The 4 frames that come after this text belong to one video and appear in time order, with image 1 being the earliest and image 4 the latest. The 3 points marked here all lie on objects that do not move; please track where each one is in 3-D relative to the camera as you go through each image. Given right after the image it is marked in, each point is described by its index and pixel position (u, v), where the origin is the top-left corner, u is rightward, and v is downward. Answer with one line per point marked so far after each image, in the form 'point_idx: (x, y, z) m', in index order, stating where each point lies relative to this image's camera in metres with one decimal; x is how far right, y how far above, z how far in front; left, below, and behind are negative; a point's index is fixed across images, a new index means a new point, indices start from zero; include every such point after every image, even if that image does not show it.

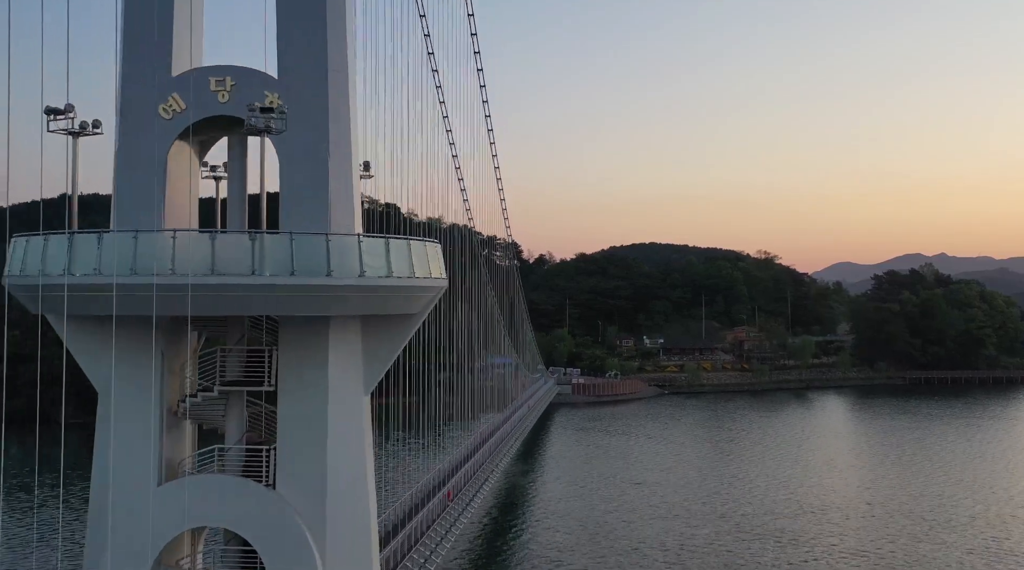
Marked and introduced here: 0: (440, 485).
0: (-0.8, -2.4, +11.4) m
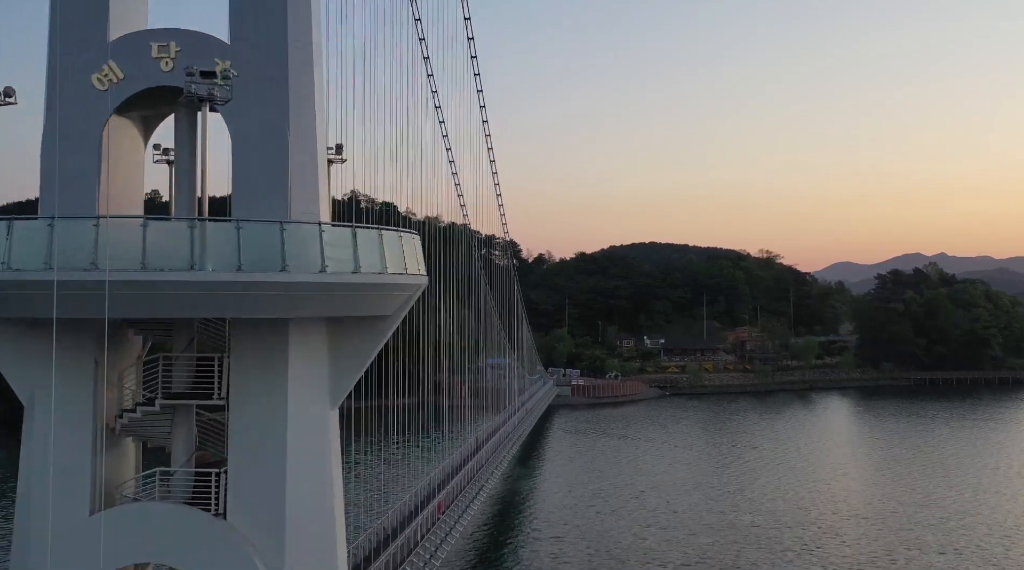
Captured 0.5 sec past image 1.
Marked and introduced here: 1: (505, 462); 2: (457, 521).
0: (-0.9, -2.4, +11.0) m
1: (-0.1, -2.7, +14.1) m
2: (-0.6, -2.5, +10.2) m
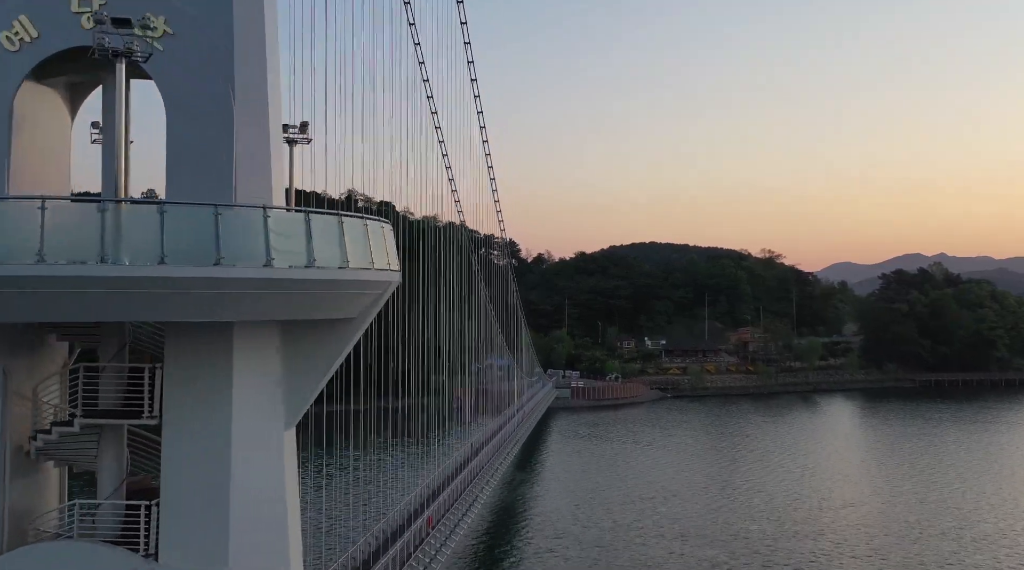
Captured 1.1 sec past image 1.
0: (-0.9, -2.4, +10.6) m
1: (-0.1, -2.7, +13.6) m
2: (-0.6, -2.5, +9.8) m
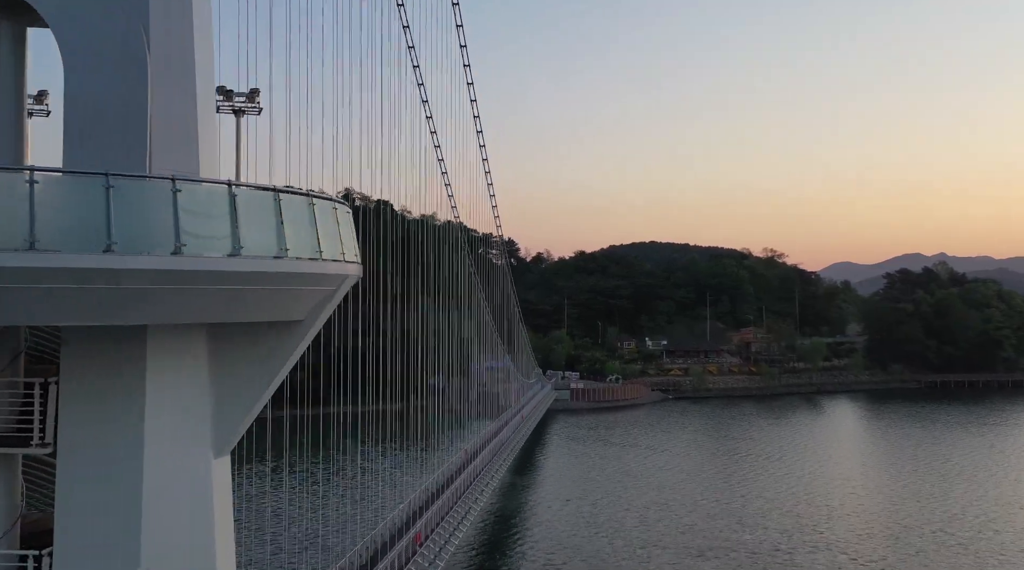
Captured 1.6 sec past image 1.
0: (-0.9, -2.4, +10.2) m
1: (-0.2, -2.6, +13.2) m
2: (-0.6, -2.5, +9.3) m
